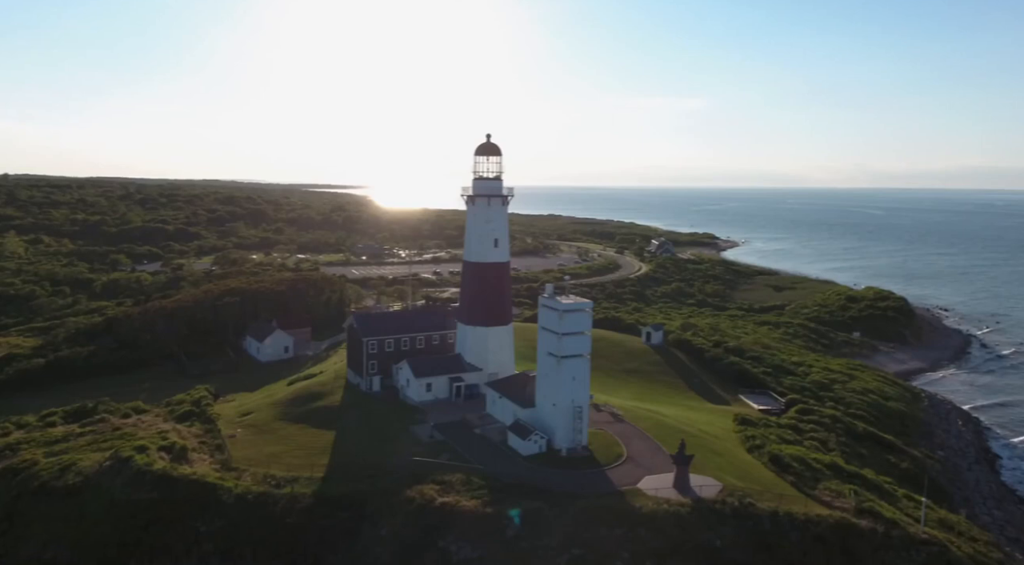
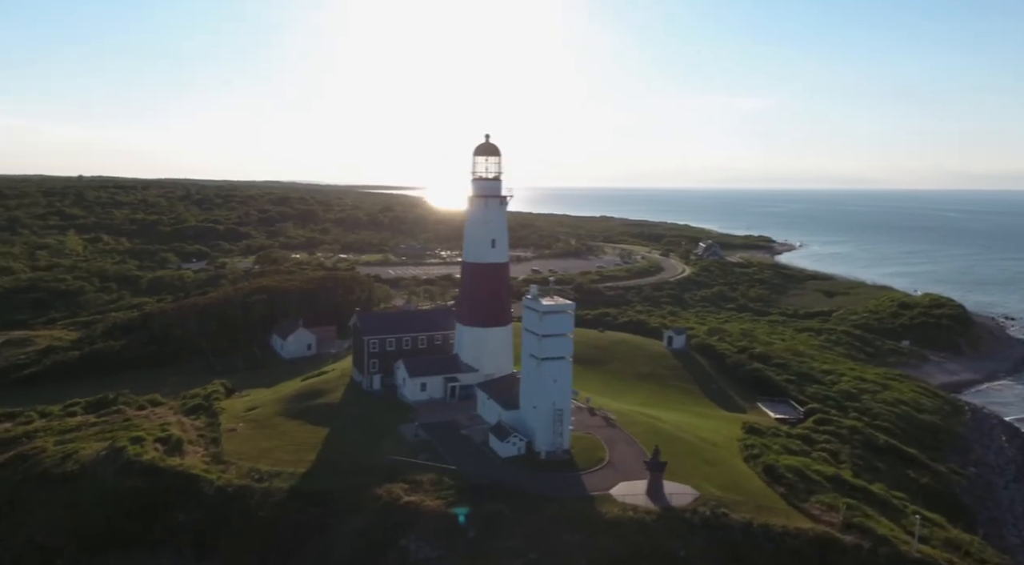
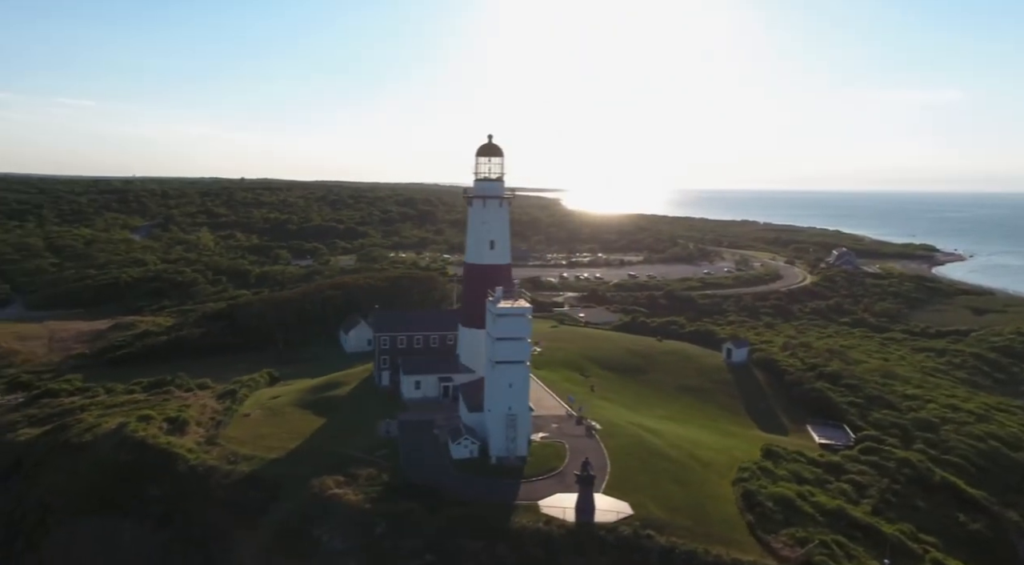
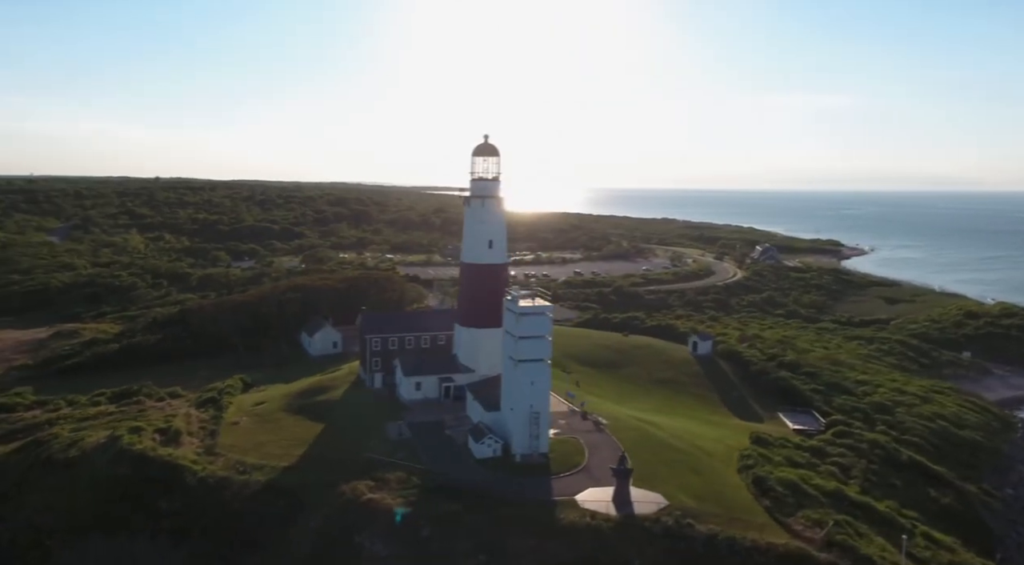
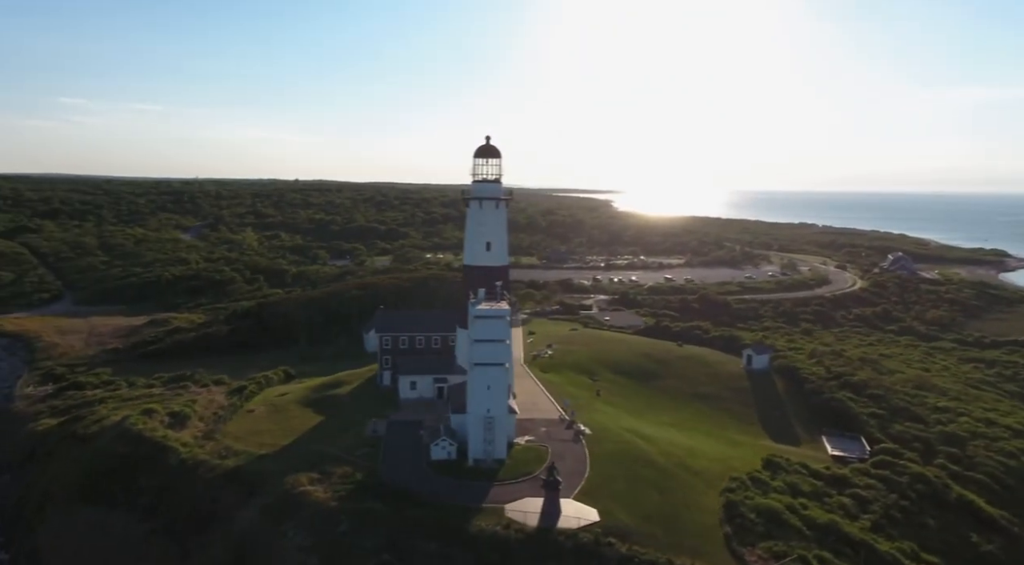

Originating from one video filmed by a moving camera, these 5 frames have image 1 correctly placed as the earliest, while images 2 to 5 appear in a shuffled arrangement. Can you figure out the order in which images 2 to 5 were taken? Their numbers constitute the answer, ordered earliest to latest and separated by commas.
2, 4, 3, 5
